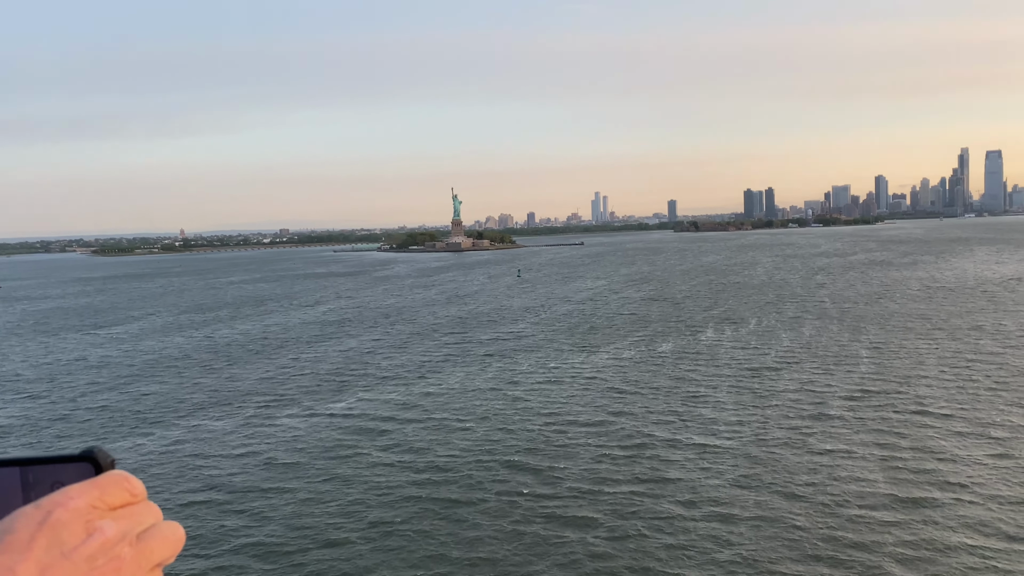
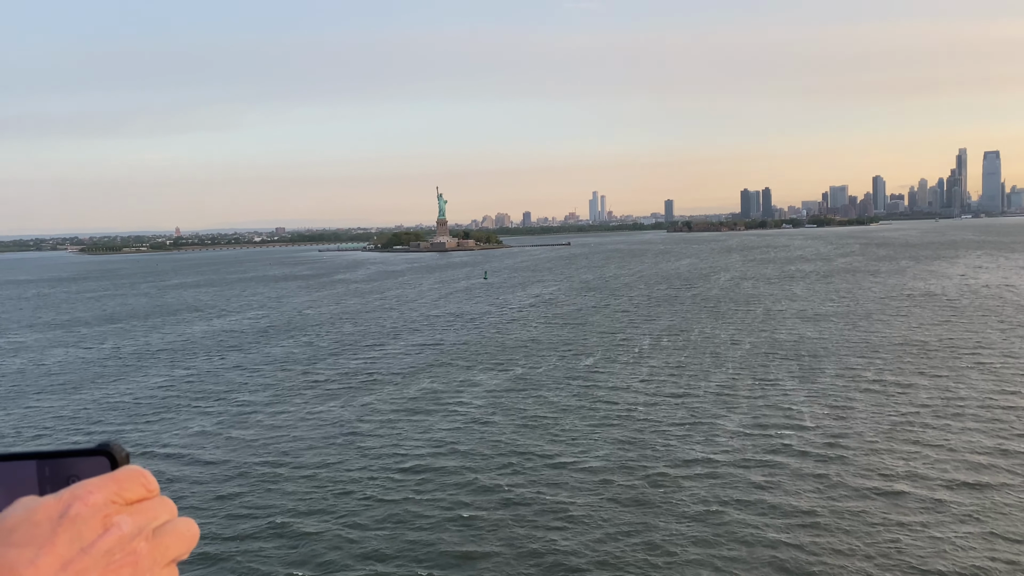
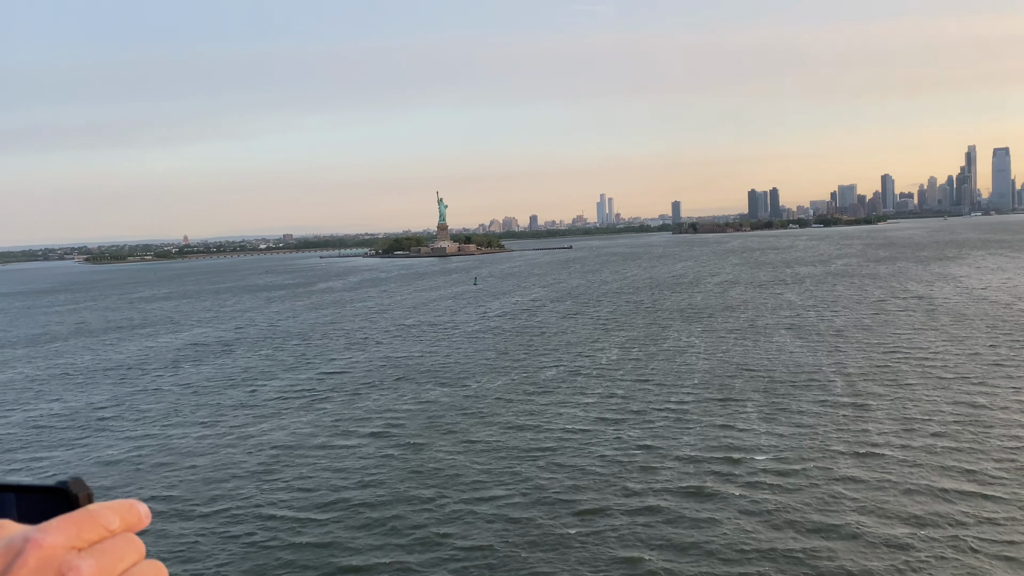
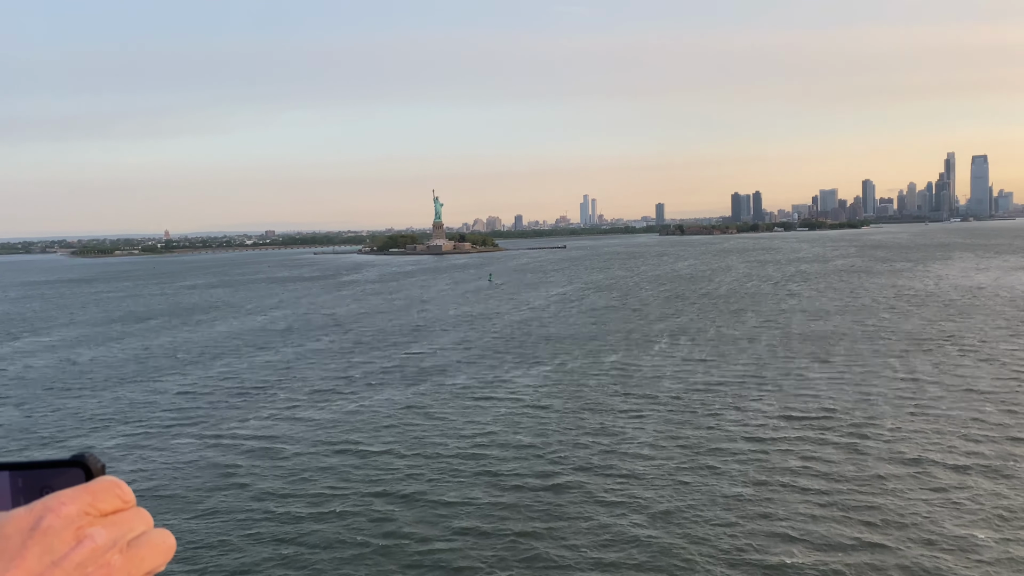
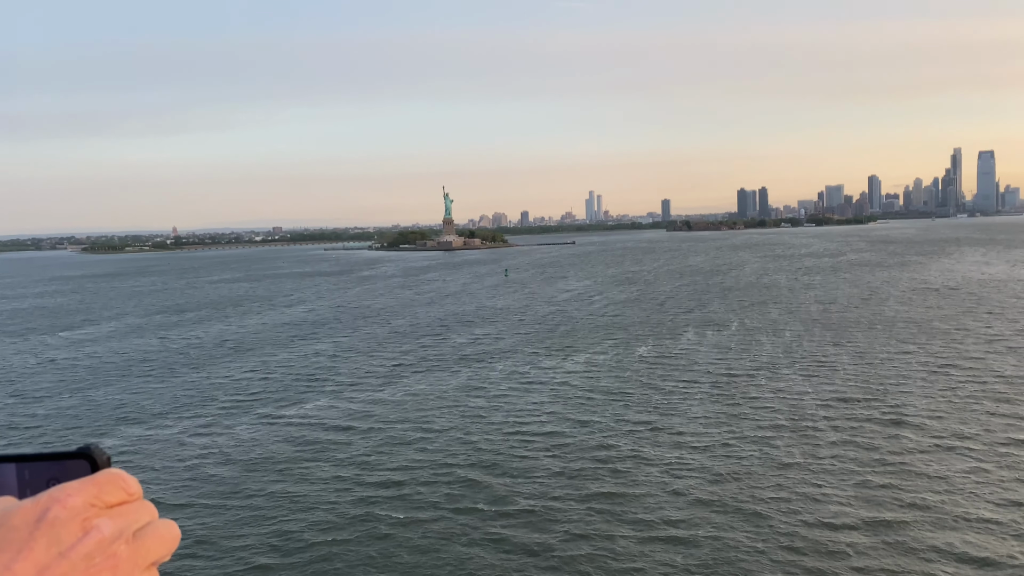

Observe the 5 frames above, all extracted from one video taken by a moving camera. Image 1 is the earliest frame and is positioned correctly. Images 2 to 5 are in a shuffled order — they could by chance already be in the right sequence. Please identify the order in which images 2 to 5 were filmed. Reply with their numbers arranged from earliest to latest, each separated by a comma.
5, 4, 2, 3
